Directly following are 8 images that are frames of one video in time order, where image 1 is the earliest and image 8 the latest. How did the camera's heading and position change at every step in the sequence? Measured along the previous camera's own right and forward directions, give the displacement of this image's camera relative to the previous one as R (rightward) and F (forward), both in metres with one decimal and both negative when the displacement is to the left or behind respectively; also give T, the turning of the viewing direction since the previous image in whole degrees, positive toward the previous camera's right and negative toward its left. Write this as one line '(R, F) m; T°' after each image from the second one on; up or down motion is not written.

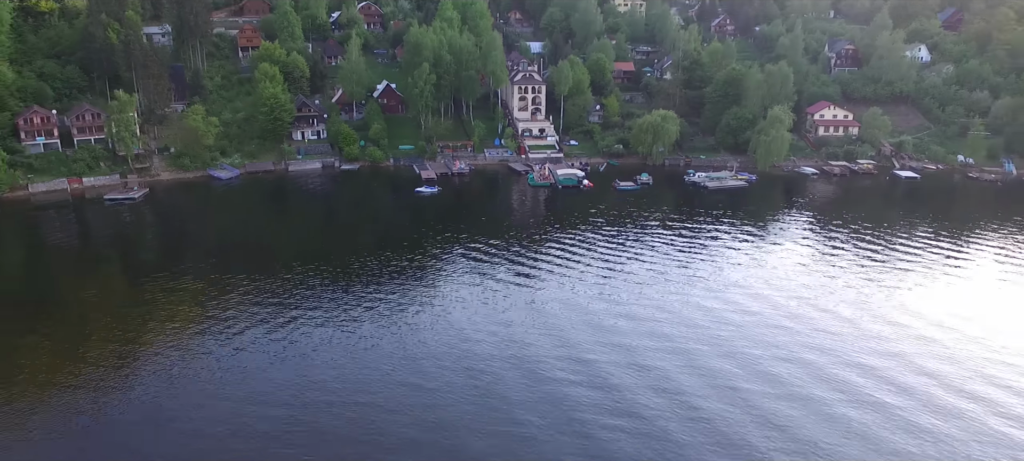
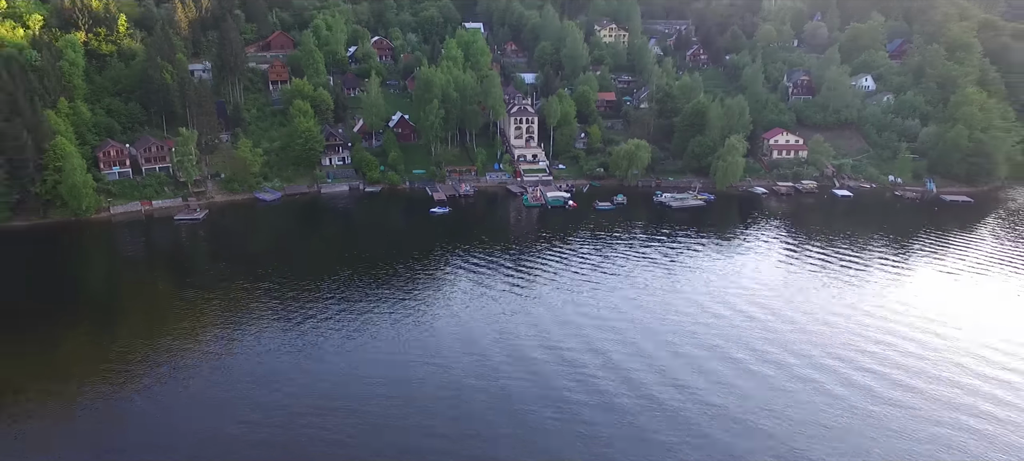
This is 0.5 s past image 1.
(-0.1, -2.9) m; 0°
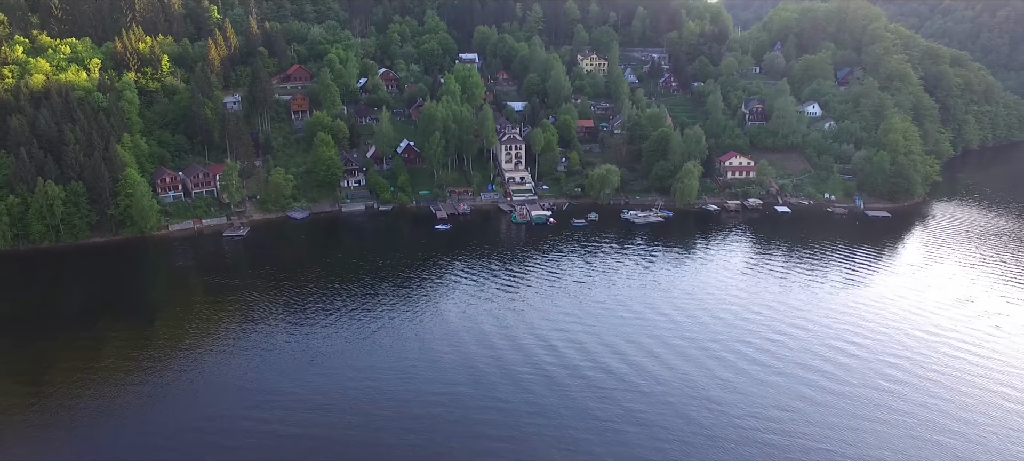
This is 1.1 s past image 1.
(+0.2, -3.4) m; 0°
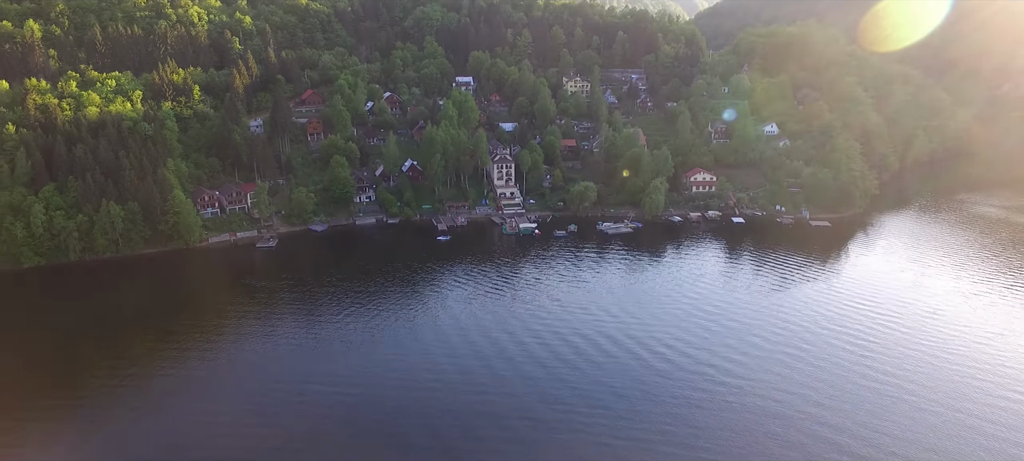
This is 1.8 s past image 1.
(+0.2, -3.4) m; 0°
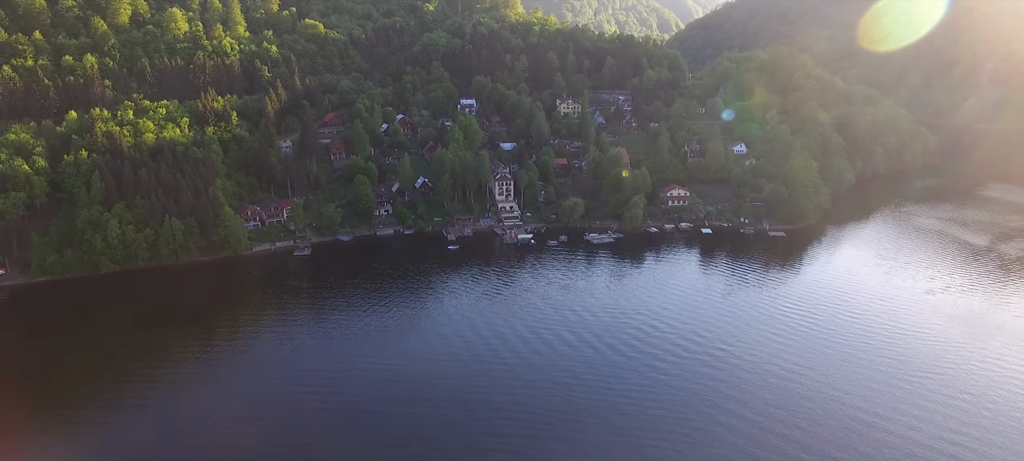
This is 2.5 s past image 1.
(-0.1, -4.0) m; 0°
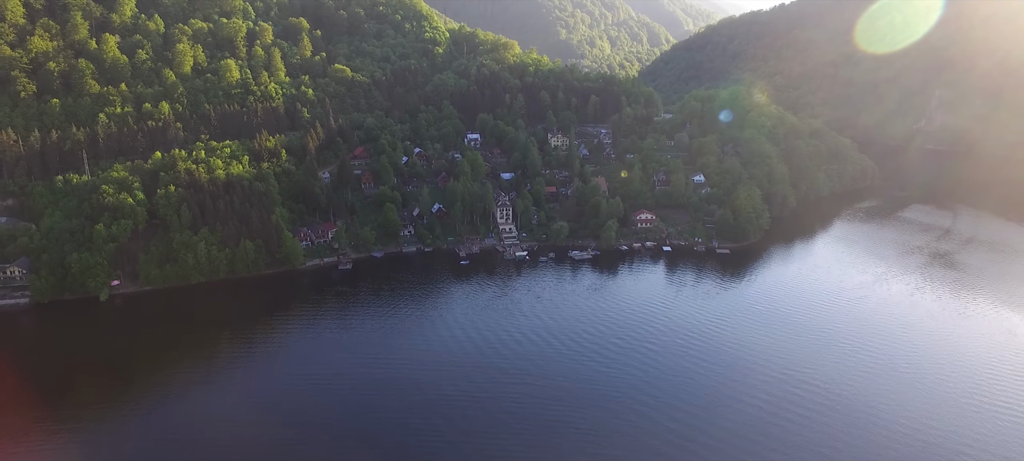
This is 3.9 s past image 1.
(-0.1, -7.2) m; 0°
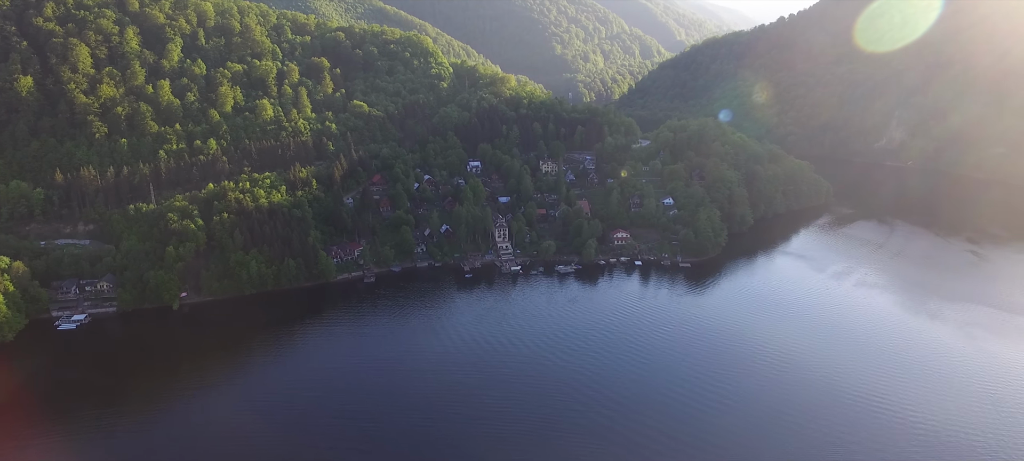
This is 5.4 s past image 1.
(+0.2, -7.0) m; 0°
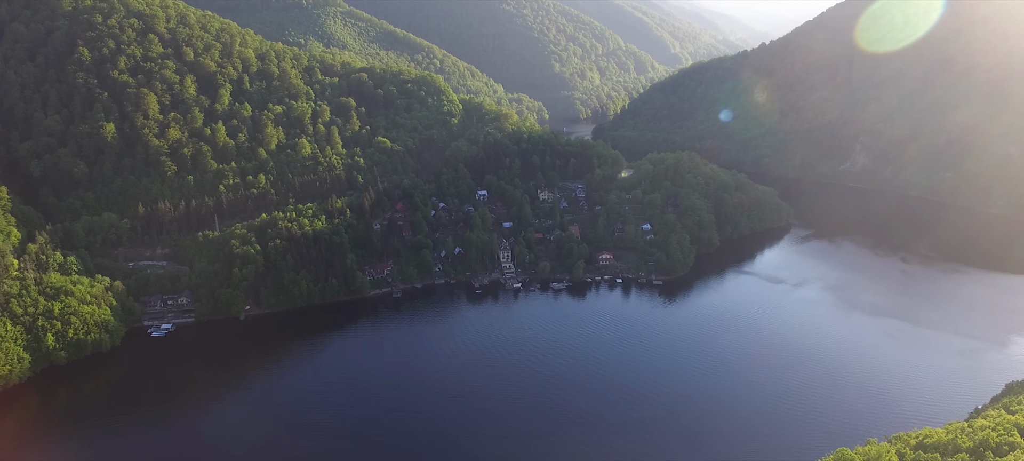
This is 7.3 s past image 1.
(-0.2, -8.7) m; 0°
